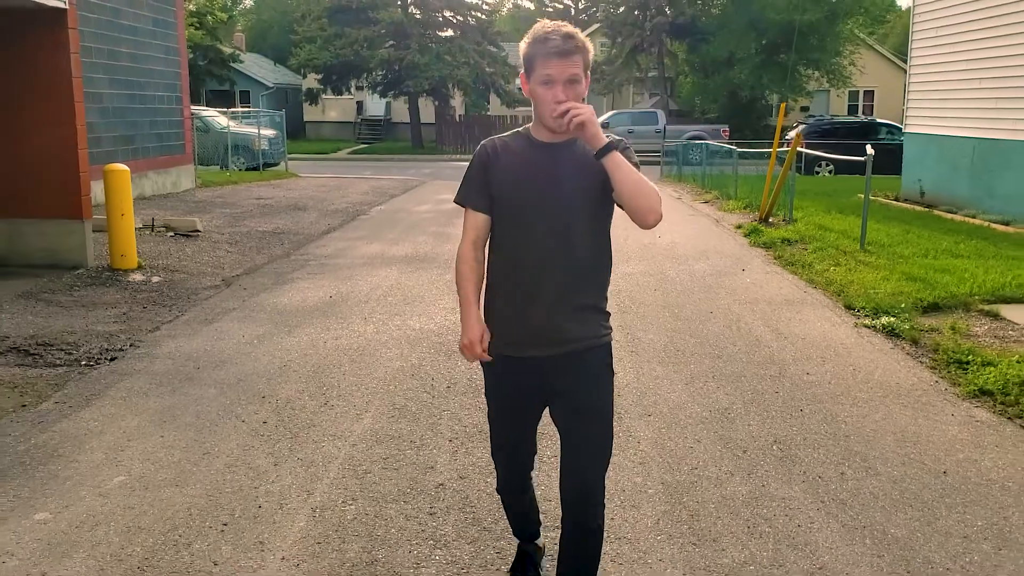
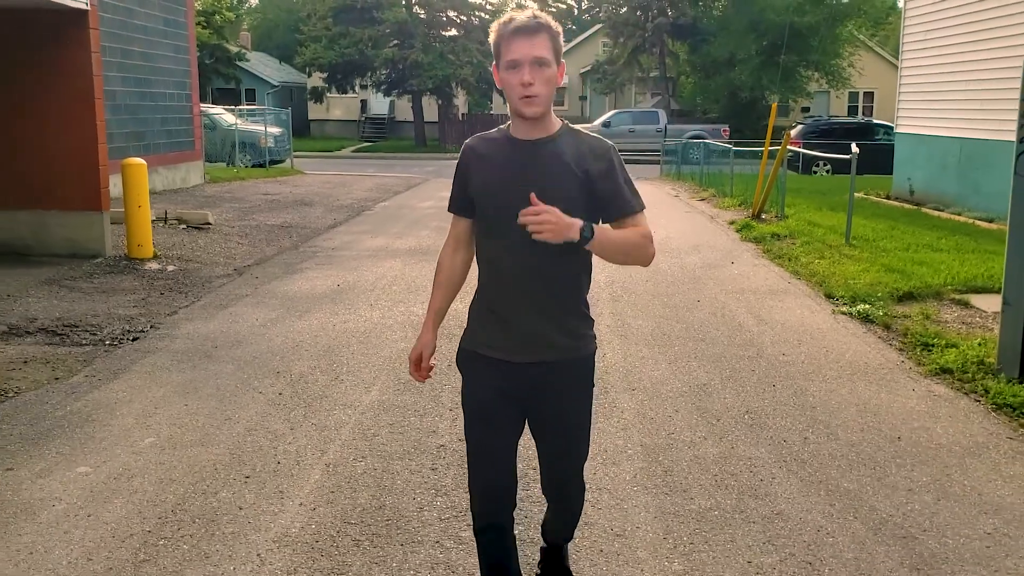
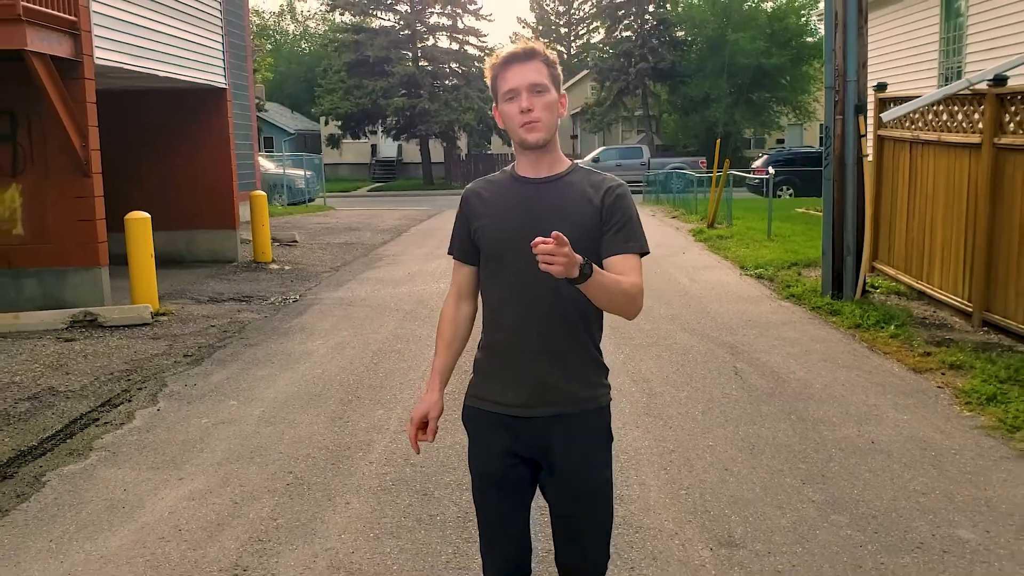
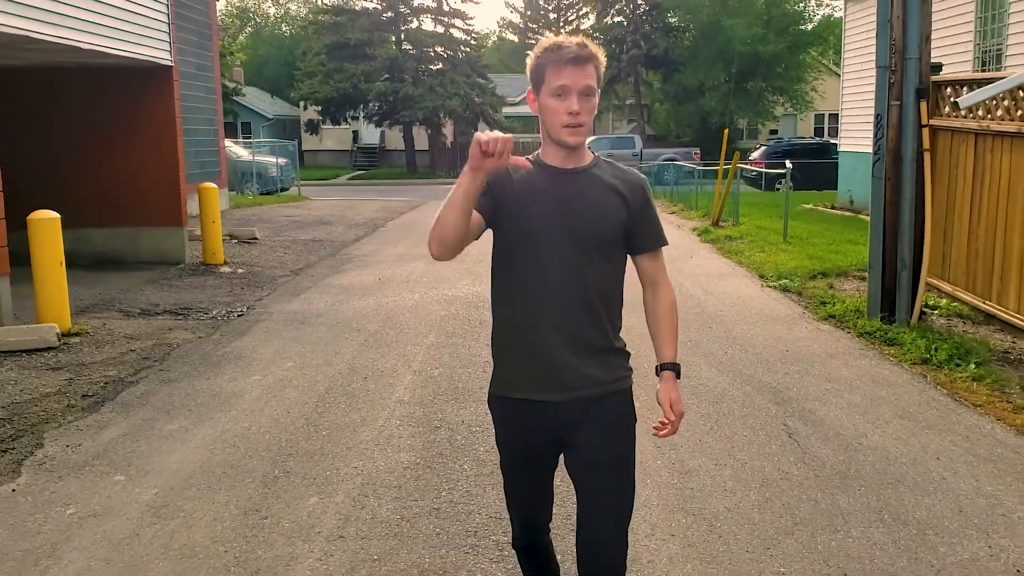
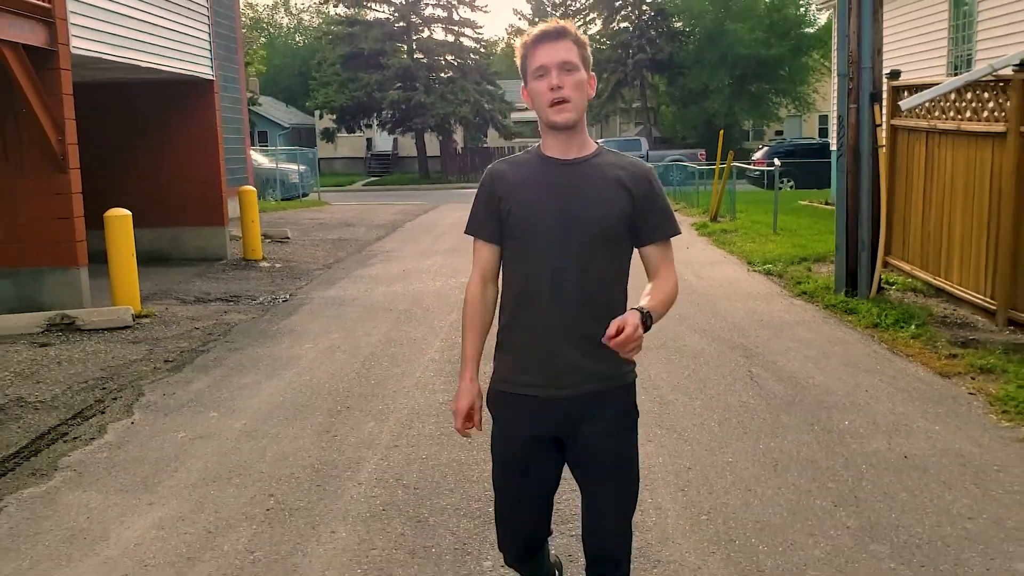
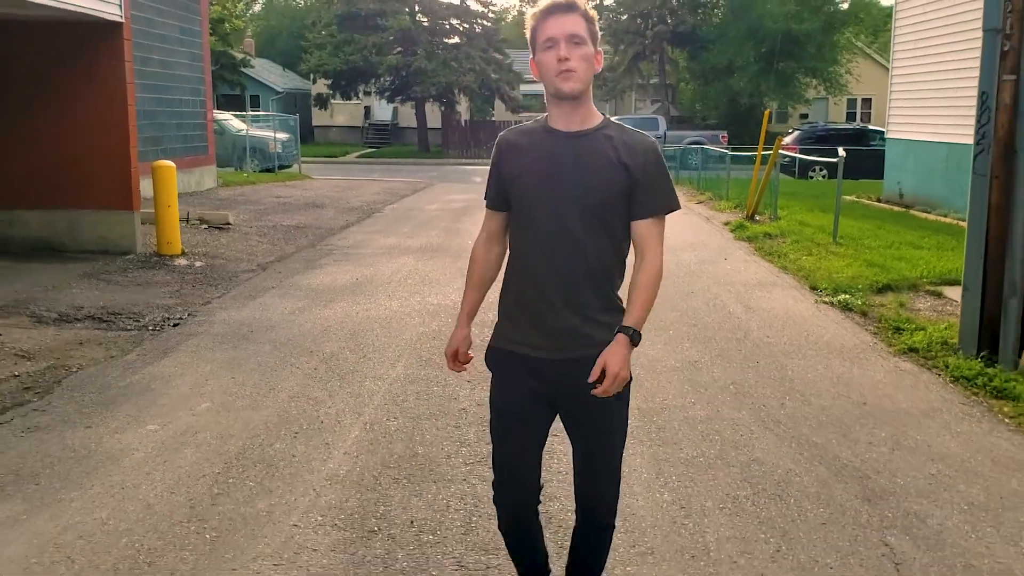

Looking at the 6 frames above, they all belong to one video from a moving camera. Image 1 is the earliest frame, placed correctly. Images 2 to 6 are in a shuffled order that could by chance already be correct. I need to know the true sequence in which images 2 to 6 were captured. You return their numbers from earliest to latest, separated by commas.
2, 6, 4, 5, 3
